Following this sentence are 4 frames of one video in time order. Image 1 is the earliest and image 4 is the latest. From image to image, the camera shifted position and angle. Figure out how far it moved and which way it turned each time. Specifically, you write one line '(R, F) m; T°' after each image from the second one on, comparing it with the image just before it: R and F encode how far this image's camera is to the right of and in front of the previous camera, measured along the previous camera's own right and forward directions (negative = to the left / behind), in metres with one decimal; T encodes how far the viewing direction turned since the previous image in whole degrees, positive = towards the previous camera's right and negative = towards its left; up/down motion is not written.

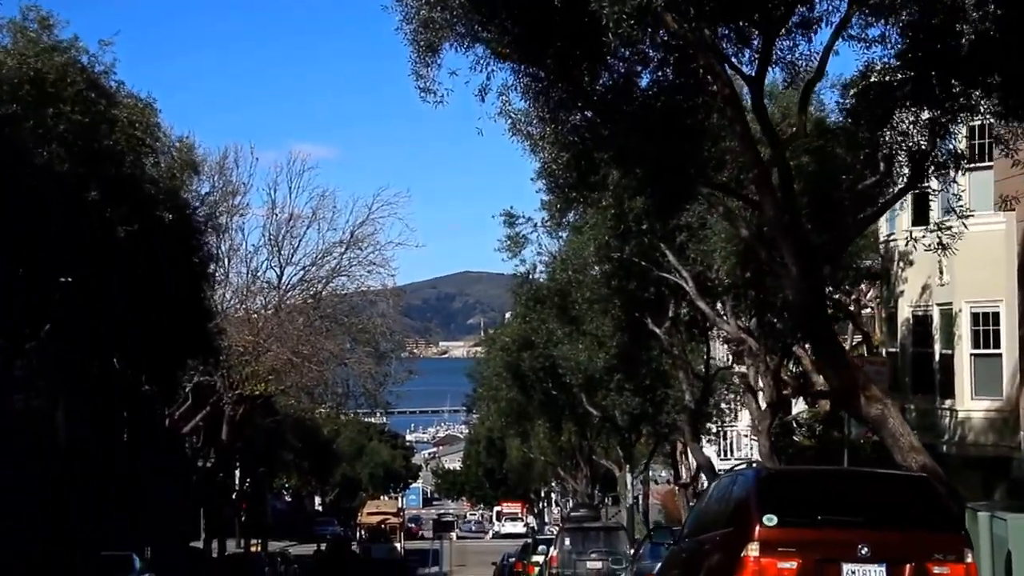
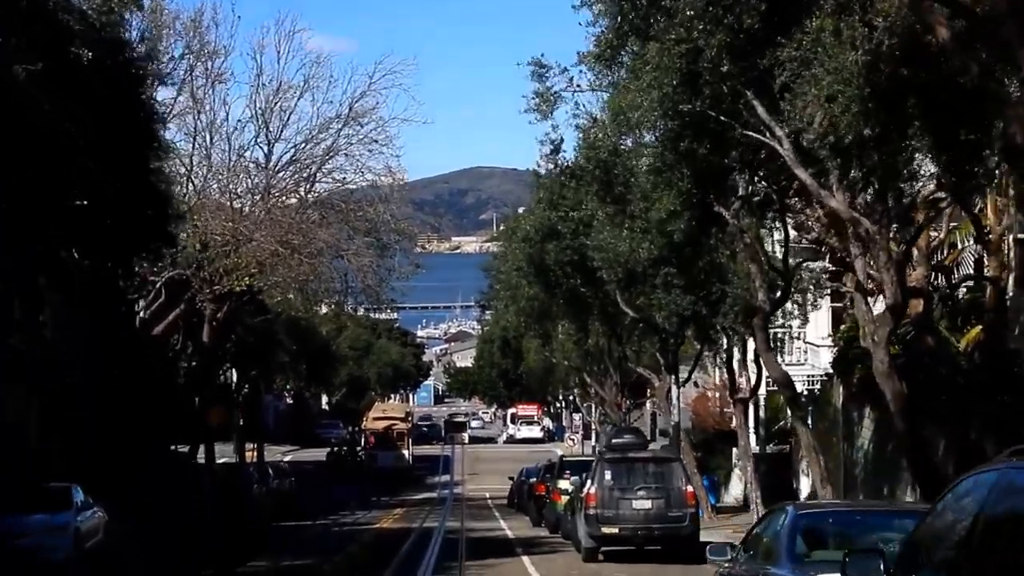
(-0.3, +6.1) m; 0°
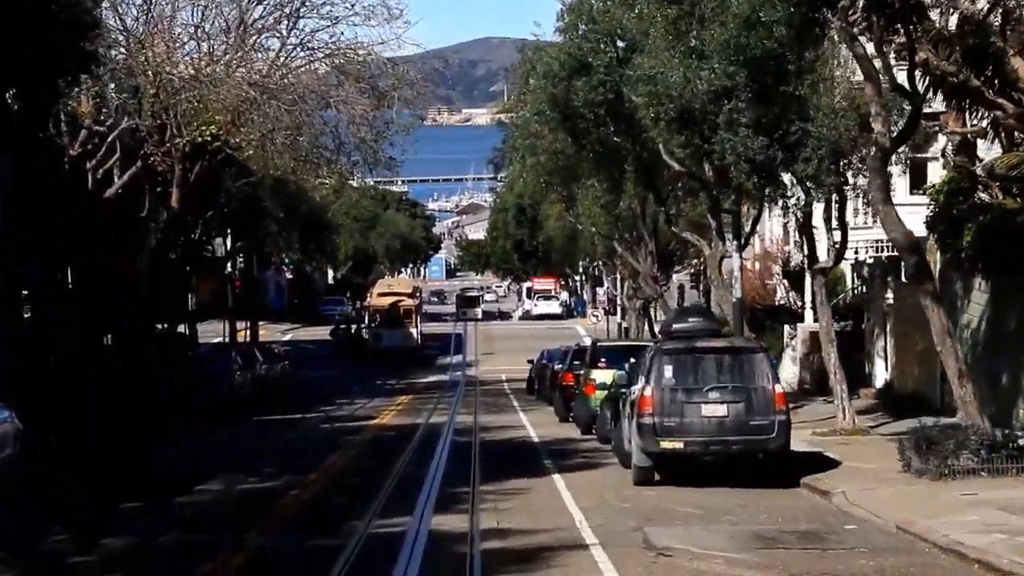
(-0.2, +6.2) m; -1°
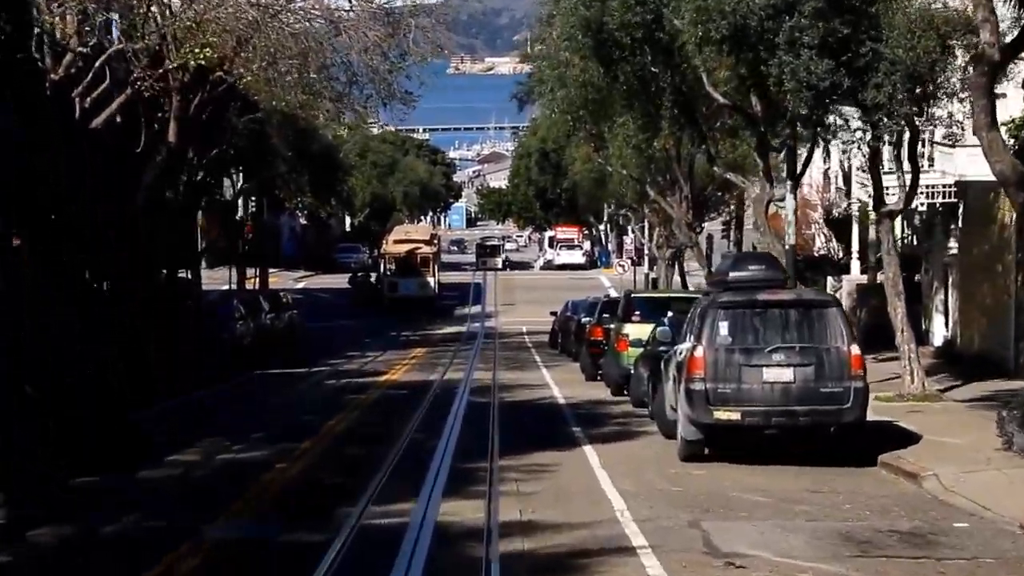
(-0.1, +2.8) m; -1°
